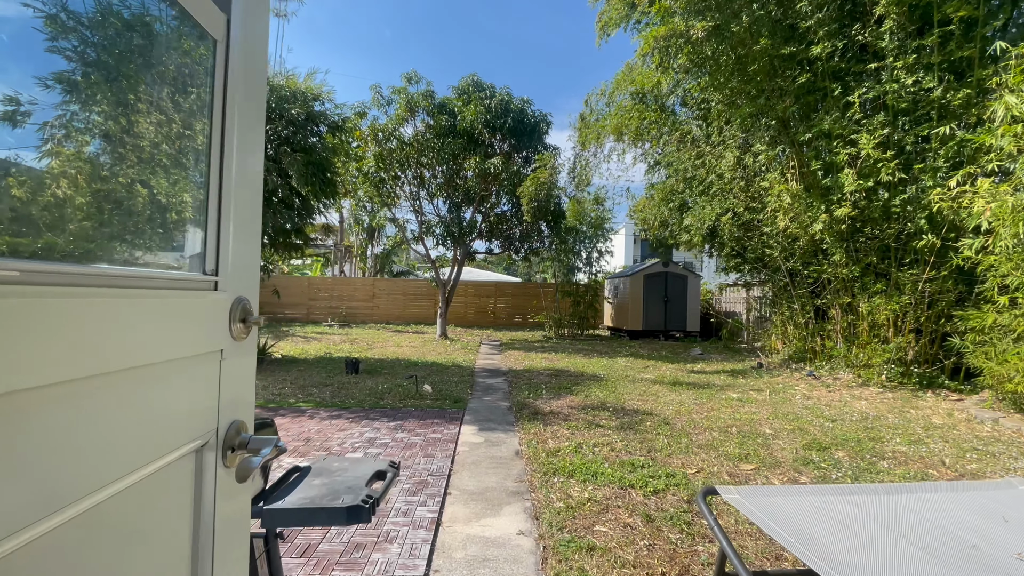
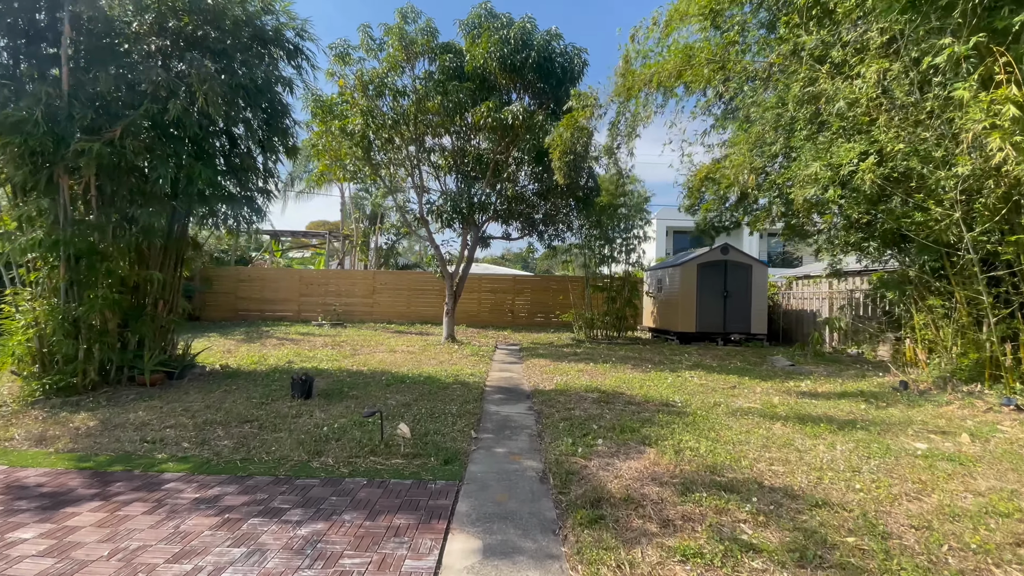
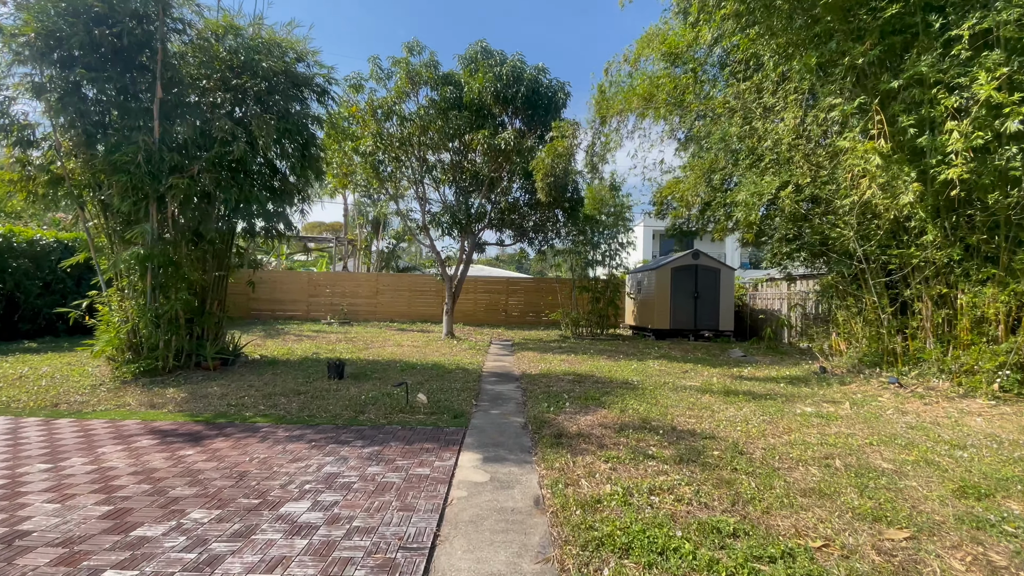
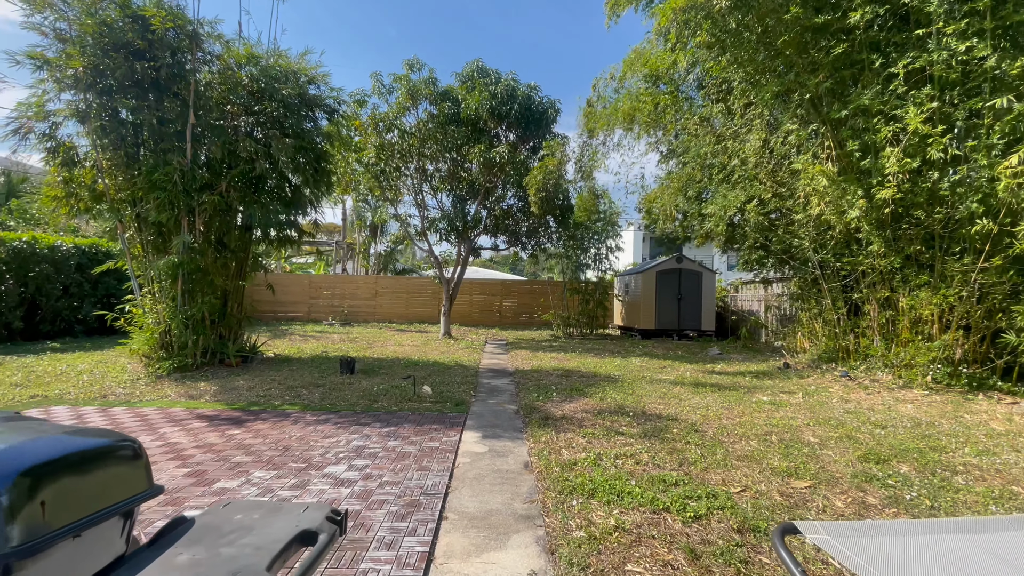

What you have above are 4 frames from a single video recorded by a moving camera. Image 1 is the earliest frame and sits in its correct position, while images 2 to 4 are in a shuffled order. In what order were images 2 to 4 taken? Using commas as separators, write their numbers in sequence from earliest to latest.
4, 3, 2
